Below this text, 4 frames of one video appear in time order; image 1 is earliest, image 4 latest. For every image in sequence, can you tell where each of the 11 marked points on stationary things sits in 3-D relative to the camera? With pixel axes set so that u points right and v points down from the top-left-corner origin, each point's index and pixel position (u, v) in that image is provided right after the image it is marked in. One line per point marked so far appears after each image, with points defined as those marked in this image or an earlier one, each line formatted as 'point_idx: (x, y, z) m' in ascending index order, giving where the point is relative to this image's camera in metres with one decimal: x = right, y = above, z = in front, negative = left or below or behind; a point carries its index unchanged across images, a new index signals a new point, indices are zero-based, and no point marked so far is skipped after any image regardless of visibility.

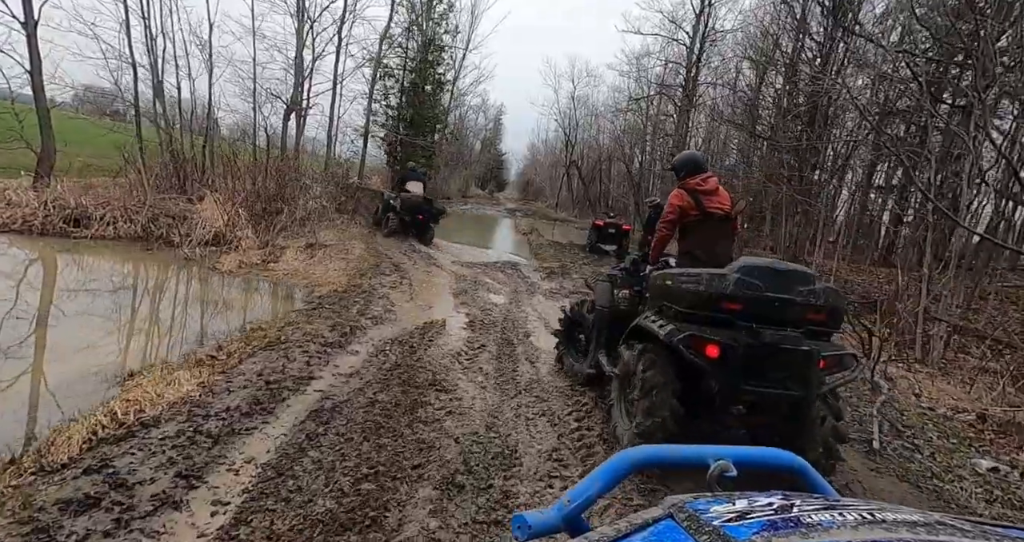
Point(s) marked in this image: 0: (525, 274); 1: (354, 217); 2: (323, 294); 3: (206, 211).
0: (+0.2, -0.2, +9.3) m
1: (-3.4, +1.1, +12.9) m
2: (-2.0, -0.2, +6.2) m
3: (-4.9, +0.9, +9.3) m
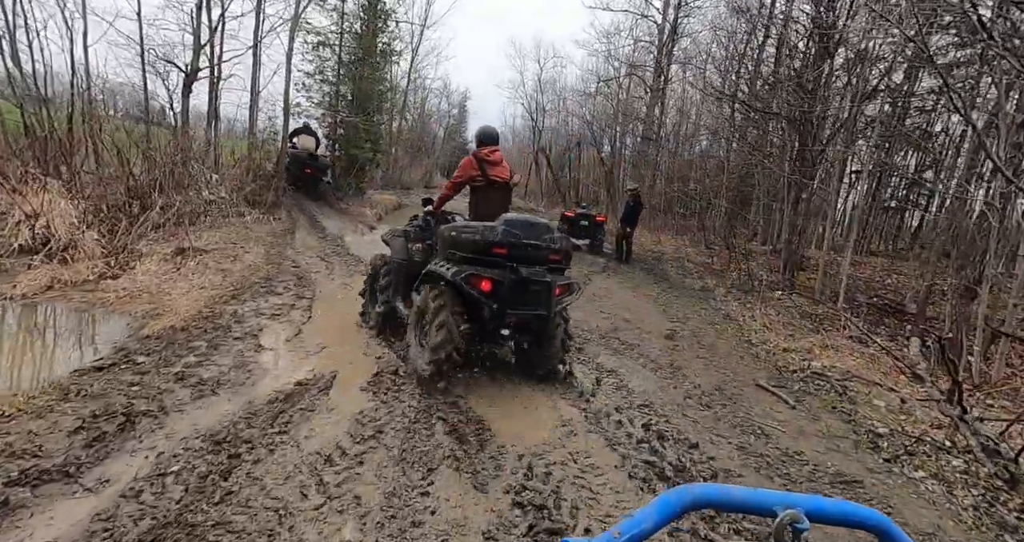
0: (-0.5, -0.3, +7.3) m
1: (-4.3, +1.1, +10.6) m
2: (-2.4, -0.4, +4.1) m
3: (-5.5, +0.8, +7.0) m
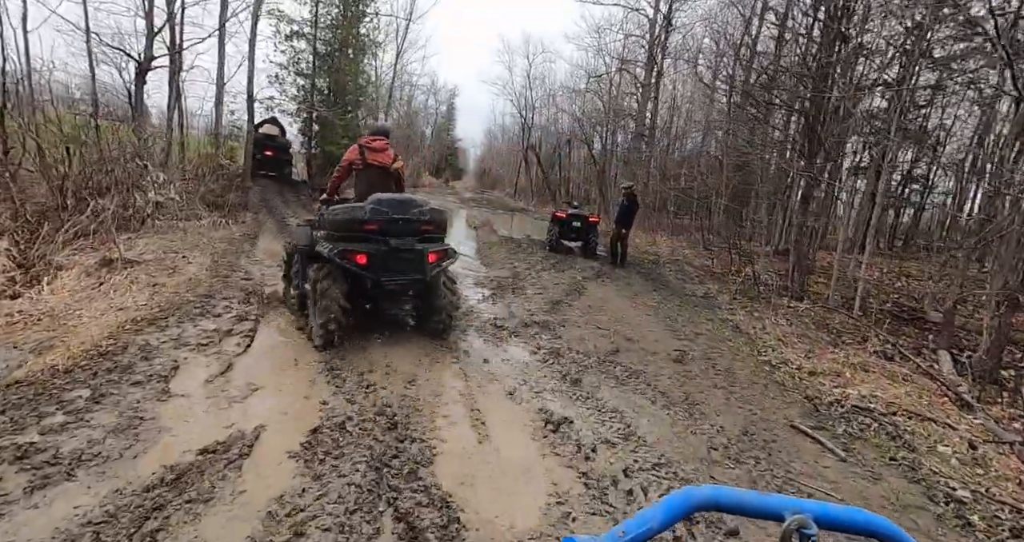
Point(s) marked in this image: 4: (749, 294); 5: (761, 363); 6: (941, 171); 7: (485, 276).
0: (-0.6, -0.4, +6.4) m
1: (-4.5, +0.9, +9.7) m
2: (-2.5, -0.5, +3.2) m
3: (-5.7, +0.6, +6.0) m
4: (+4.1, -0.5, +10.3) m
5: (+2.3, -0.8, +5.5) m
6: (+10.6, +2.5, +14.9) m
7: (-0.4, -0.1, +9.0) m
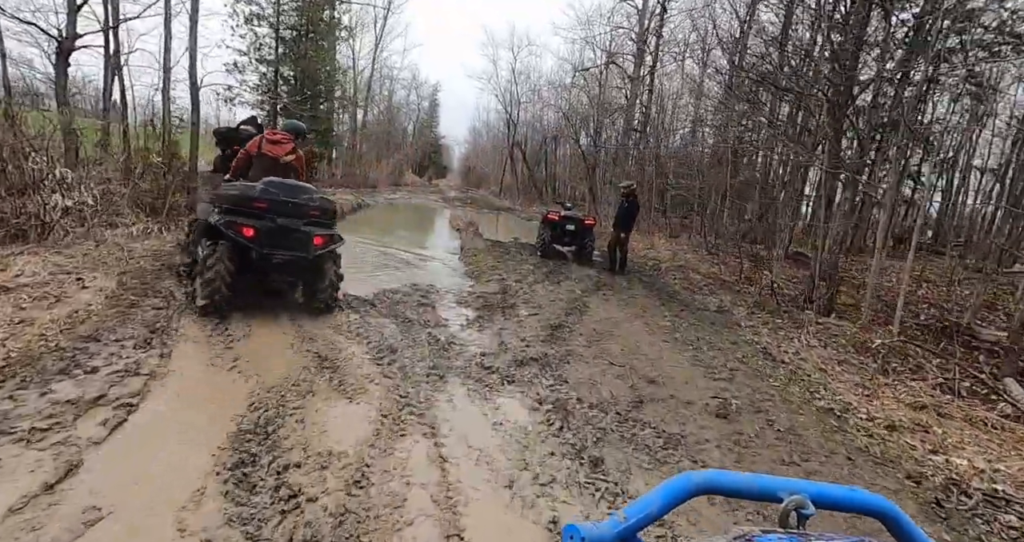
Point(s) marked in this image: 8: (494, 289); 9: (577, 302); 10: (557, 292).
0: (-0.7, -0.6, +5.1) m
1: (-4.6, +0.7, +8.3) m
2: (-2.5, -0.8, +1.8) m
3: (-5.8, +0.4, +4.6) m
4: (+3.9, -0.6, +9.2) m
5: (+2.2, -1.0, +4.3) m
6: (+10.3, +2.4, +13.9) m
7: (-0.5, -0.3, +7.7) m
8: (-0.2, -0.3, +8.0) m
9: (+0.8, -0.4, +7.6) m
10: (+0.6, -0.3, +8.2) m
